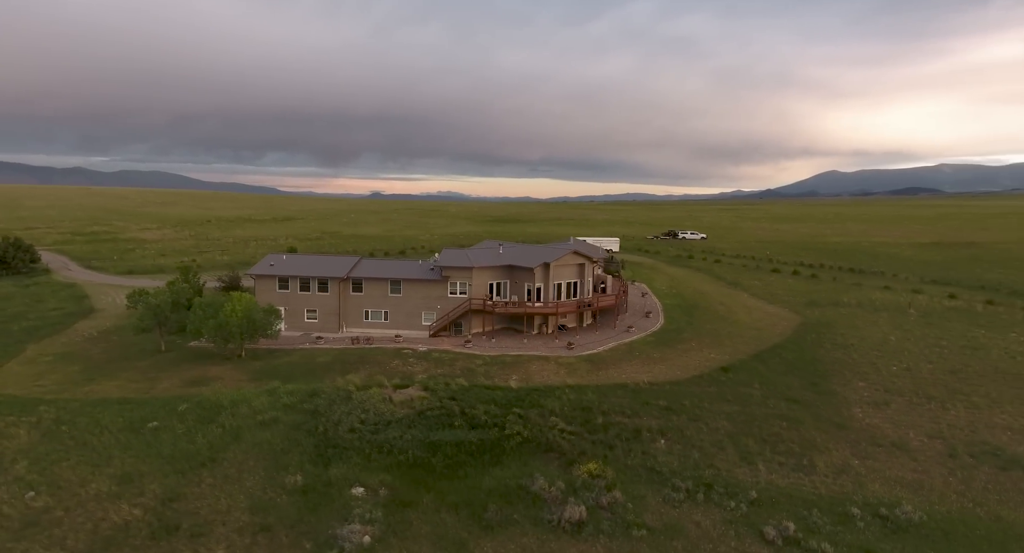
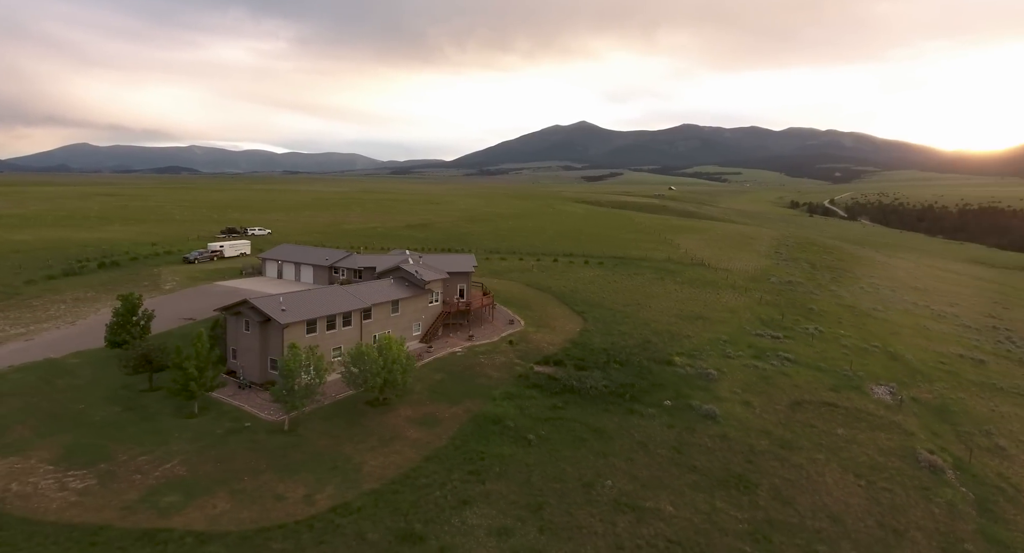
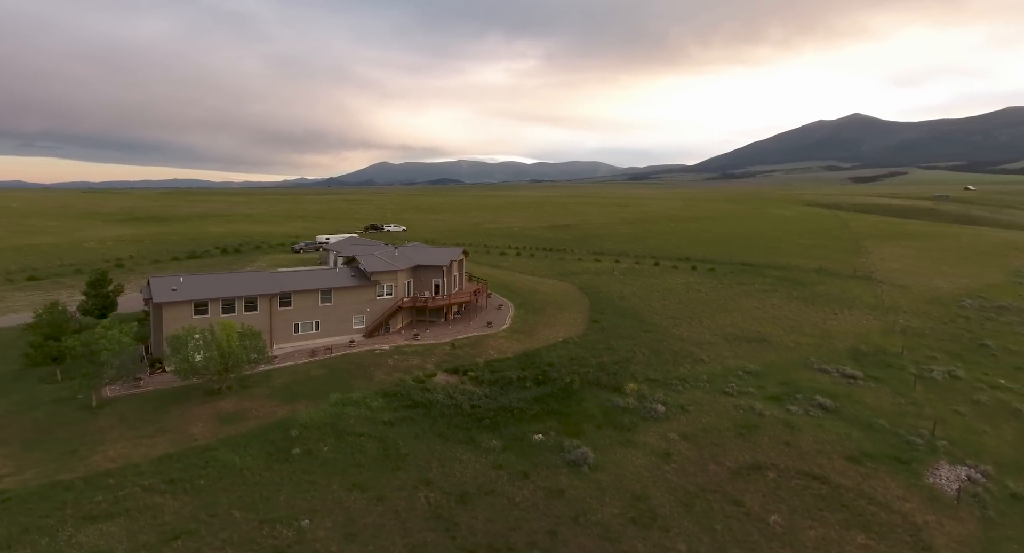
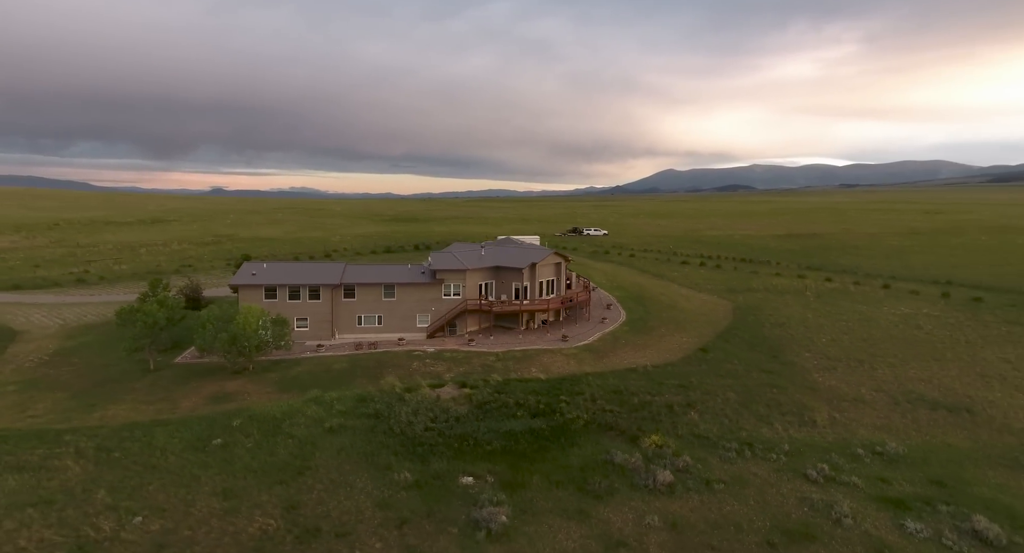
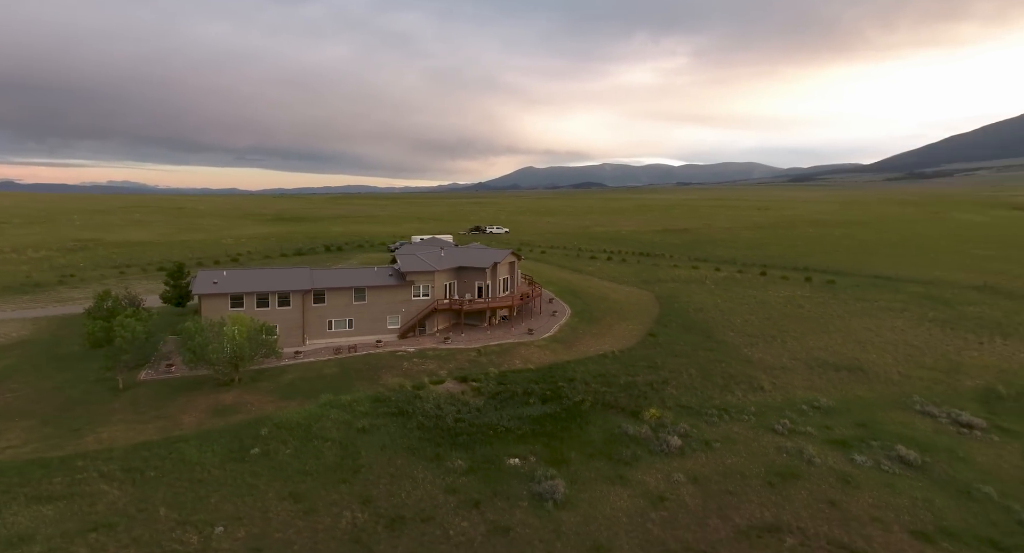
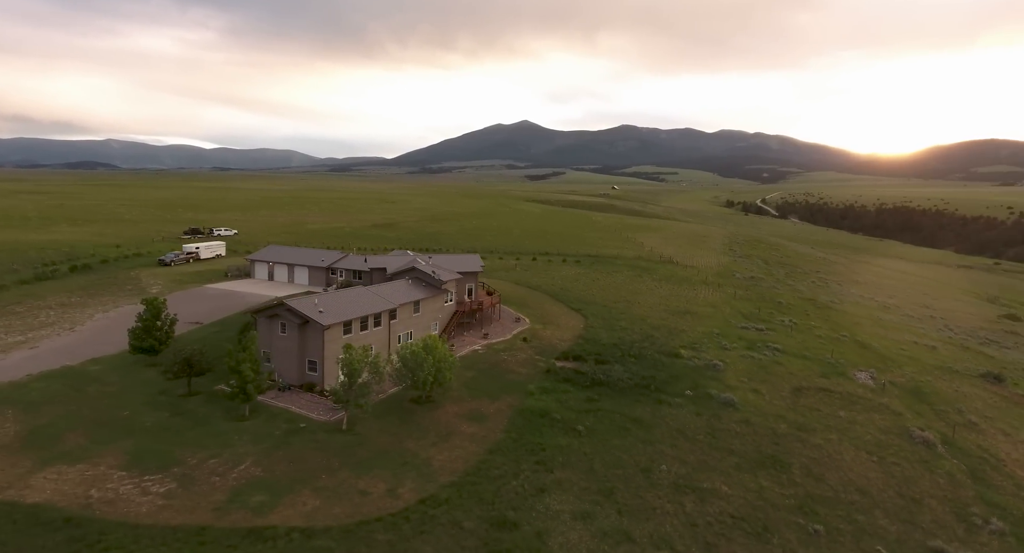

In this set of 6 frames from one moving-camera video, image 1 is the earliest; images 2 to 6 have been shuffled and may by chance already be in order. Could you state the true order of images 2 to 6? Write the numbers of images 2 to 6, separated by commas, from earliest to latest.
4, 5, 3, 2, 6
